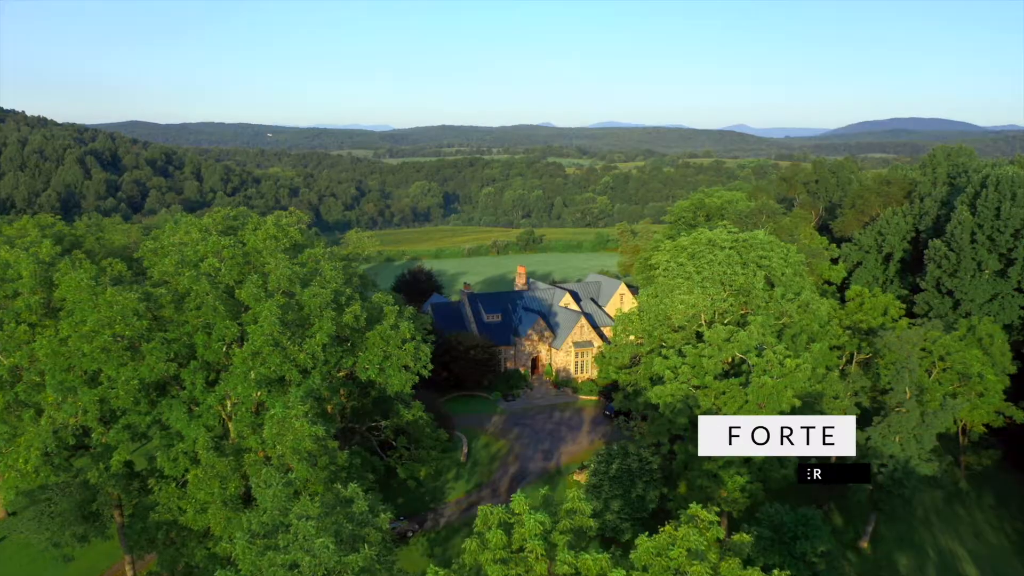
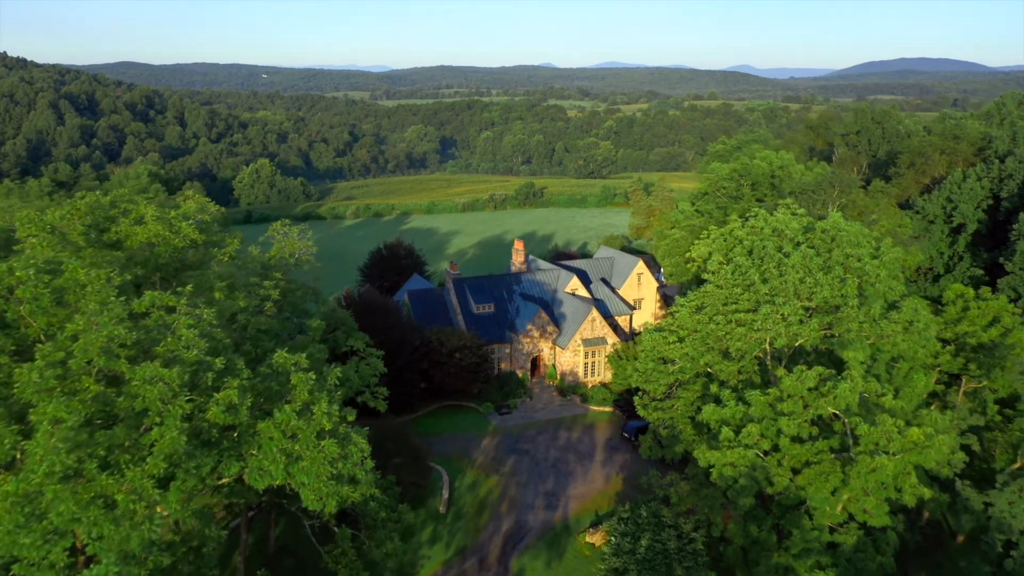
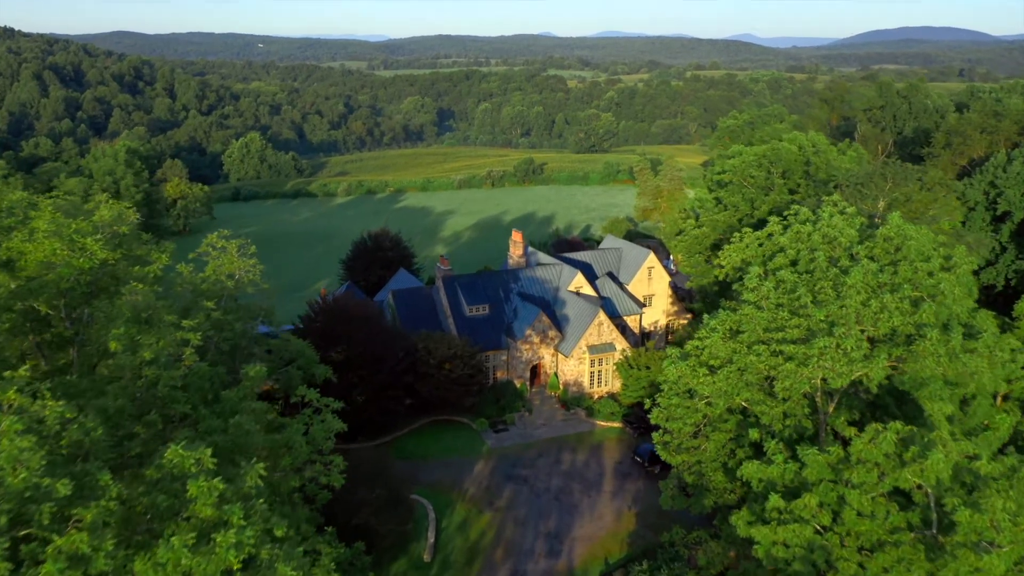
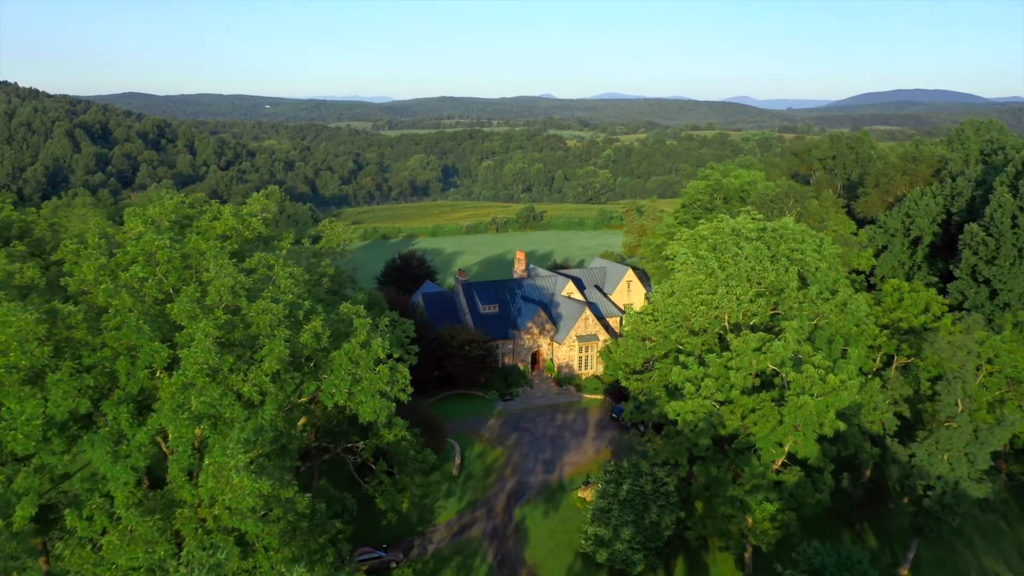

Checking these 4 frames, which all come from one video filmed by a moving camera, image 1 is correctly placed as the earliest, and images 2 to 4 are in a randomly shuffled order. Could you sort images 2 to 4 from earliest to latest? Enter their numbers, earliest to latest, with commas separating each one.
4, 2, 3
